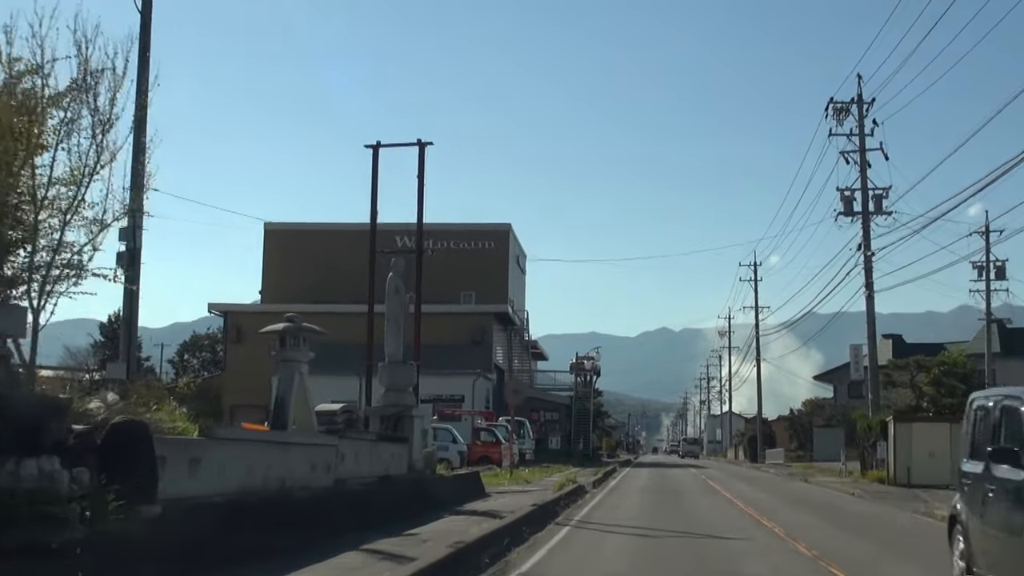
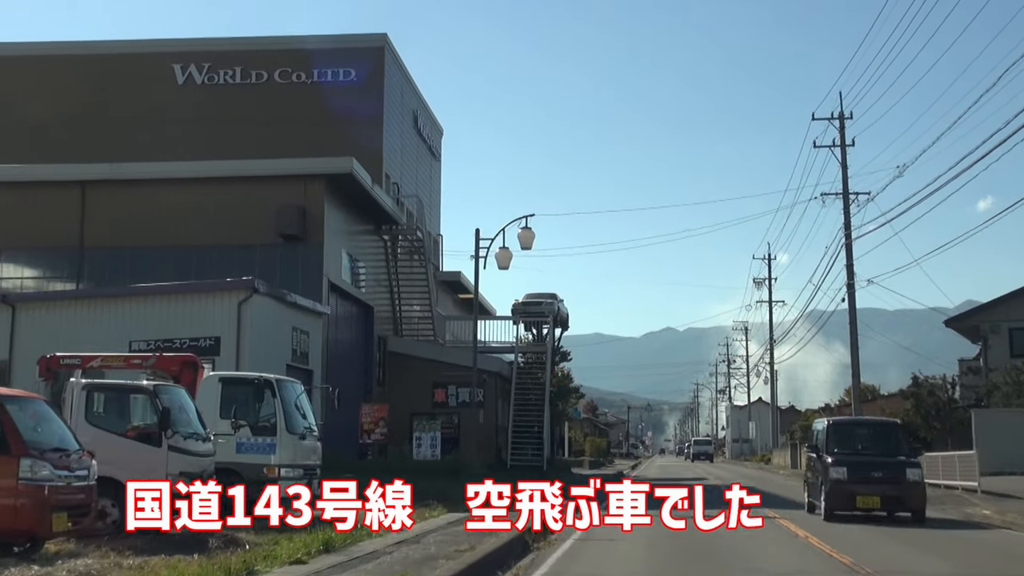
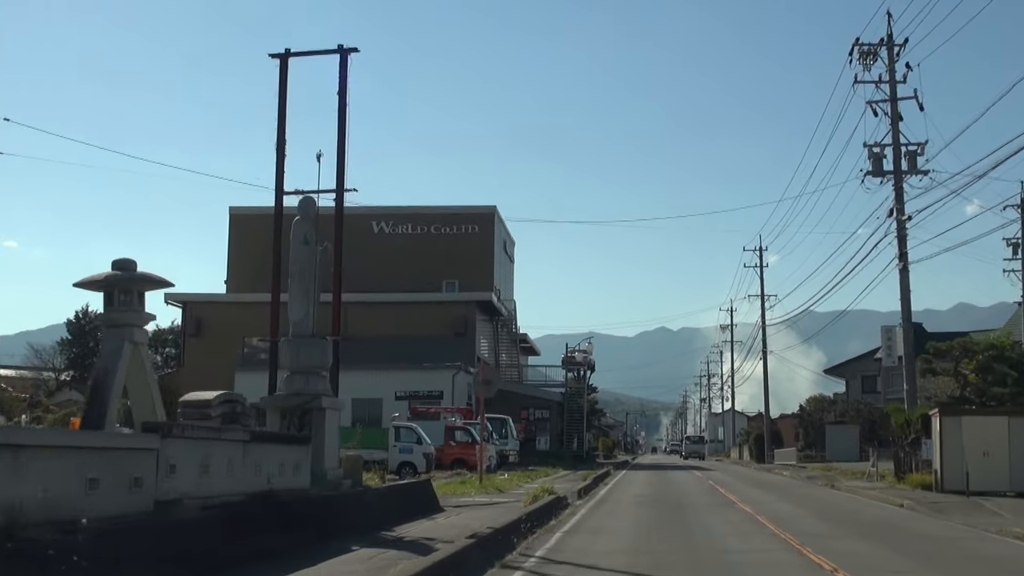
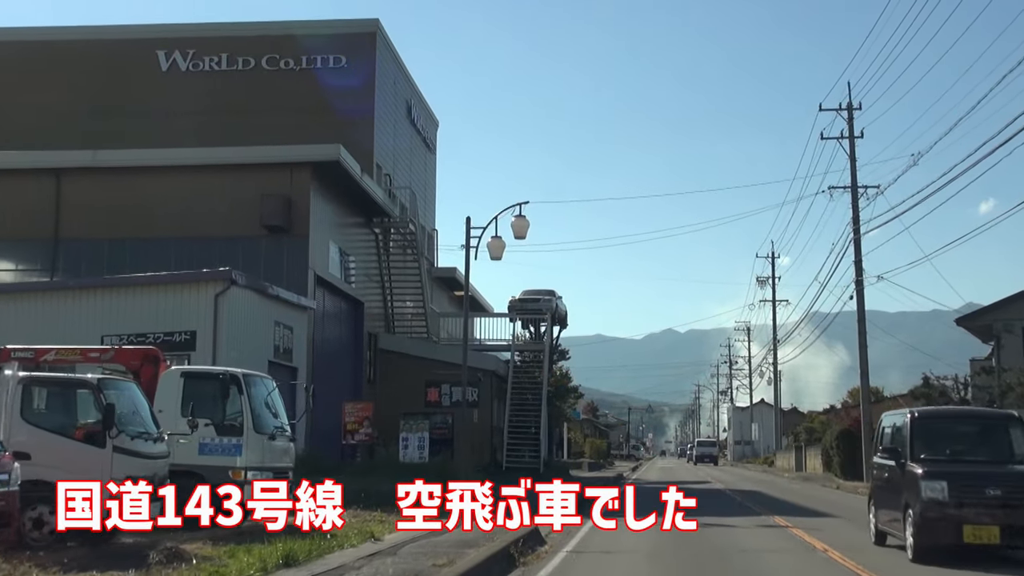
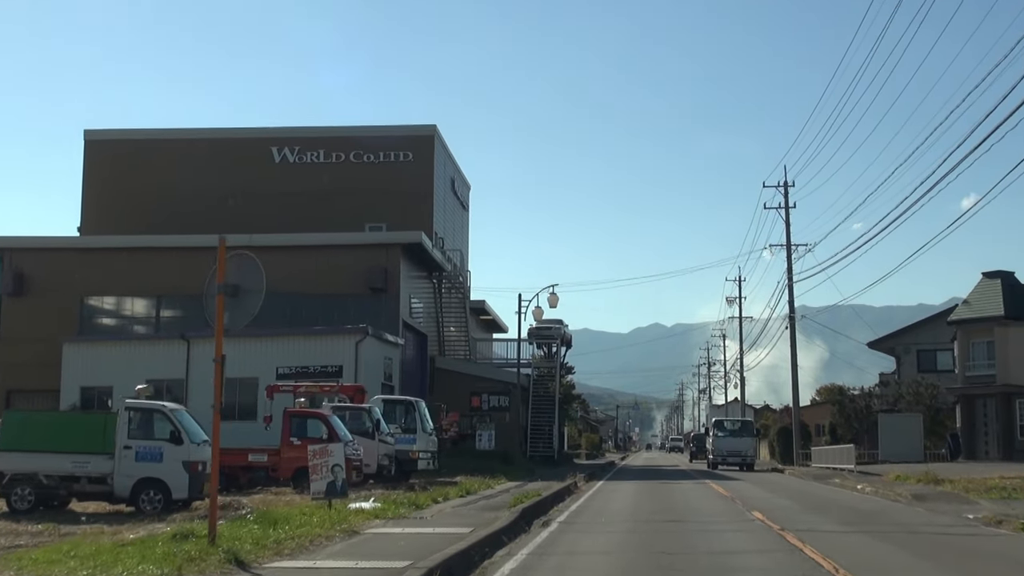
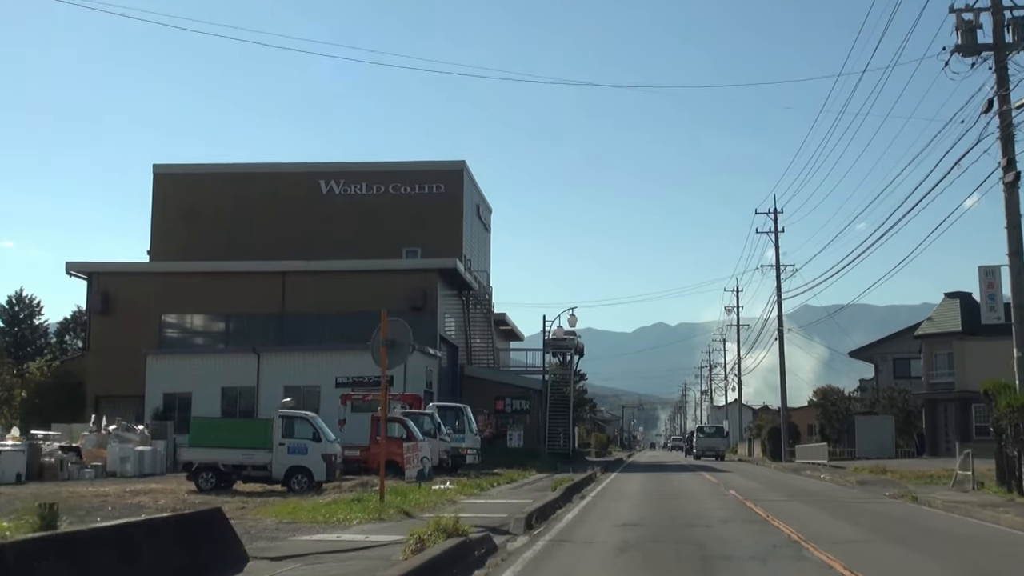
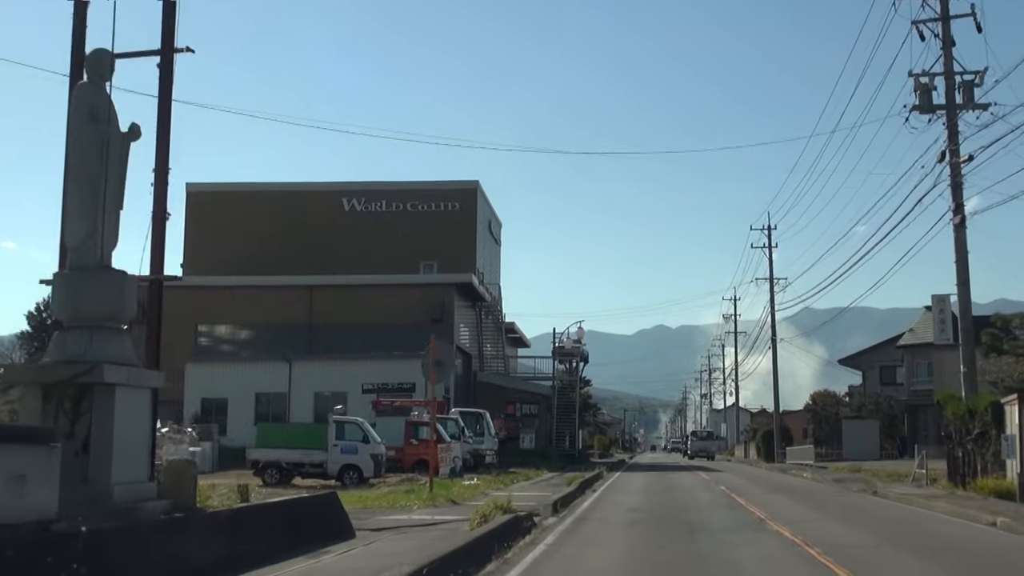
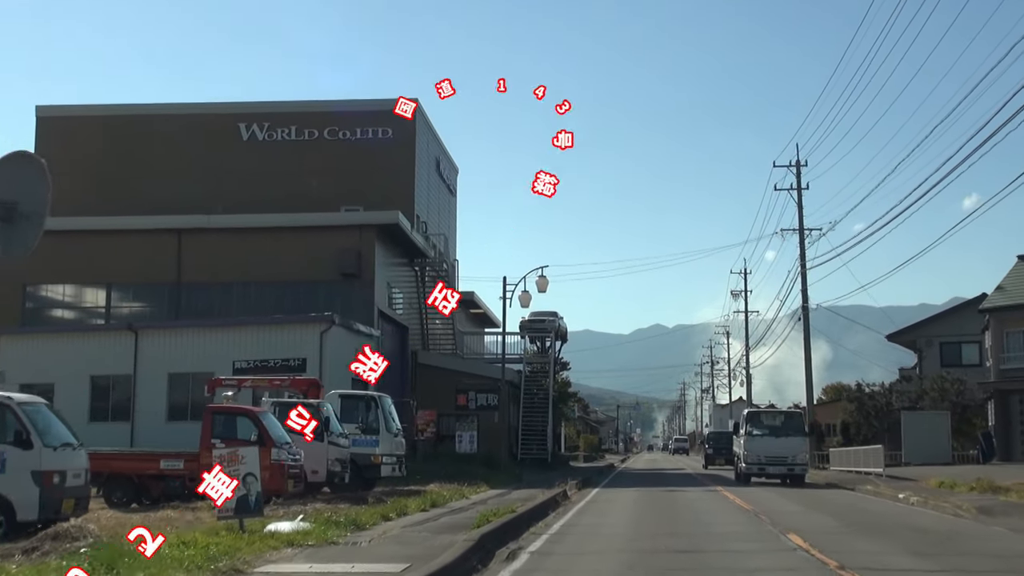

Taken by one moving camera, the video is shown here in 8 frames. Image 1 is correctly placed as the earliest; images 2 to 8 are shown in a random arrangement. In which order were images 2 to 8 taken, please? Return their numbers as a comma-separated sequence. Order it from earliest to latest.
3, 7, 6, 5, 8, 2, 4
